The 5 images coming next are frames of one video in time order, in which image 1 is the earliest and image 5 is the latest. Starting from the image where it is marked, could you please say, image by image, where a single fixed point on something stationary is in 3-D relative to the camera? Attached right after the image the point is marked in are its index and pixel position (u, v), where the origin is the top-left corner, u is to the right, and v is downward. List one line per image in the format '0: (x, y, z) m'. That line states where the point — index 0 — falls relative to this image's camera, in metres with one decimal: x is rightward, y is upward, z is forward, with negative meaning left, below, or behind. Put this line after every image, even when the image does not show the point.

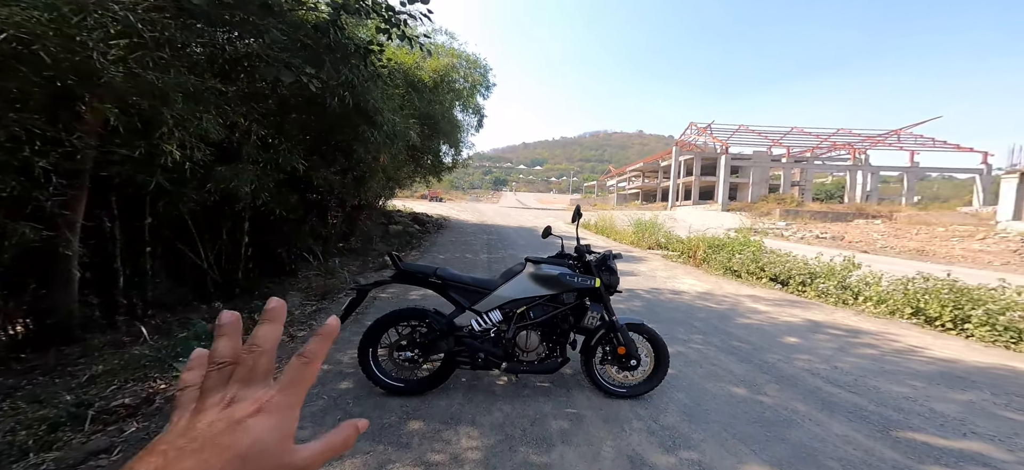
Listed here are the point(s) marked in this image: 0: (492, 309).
0: (-0.1, -0.4, +2.4) m
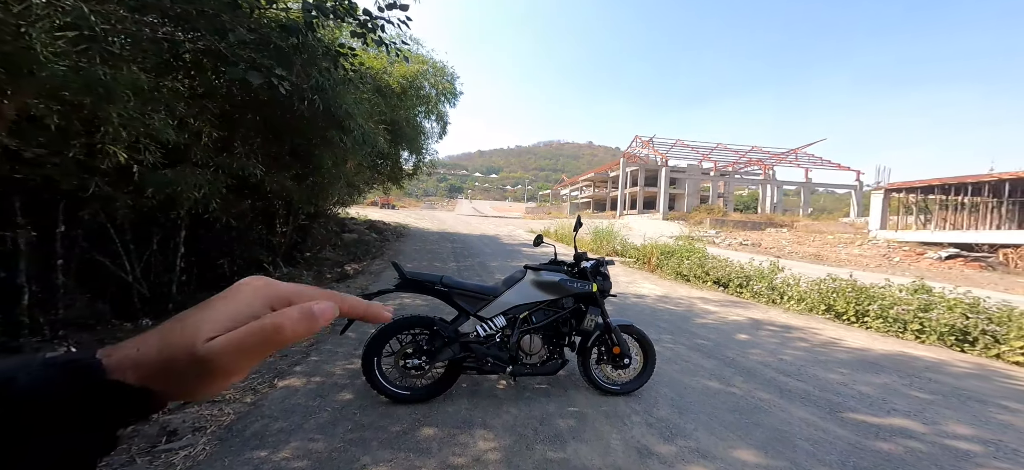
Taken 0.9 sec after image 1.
0: (-0.1, -0.5, +2.5) m
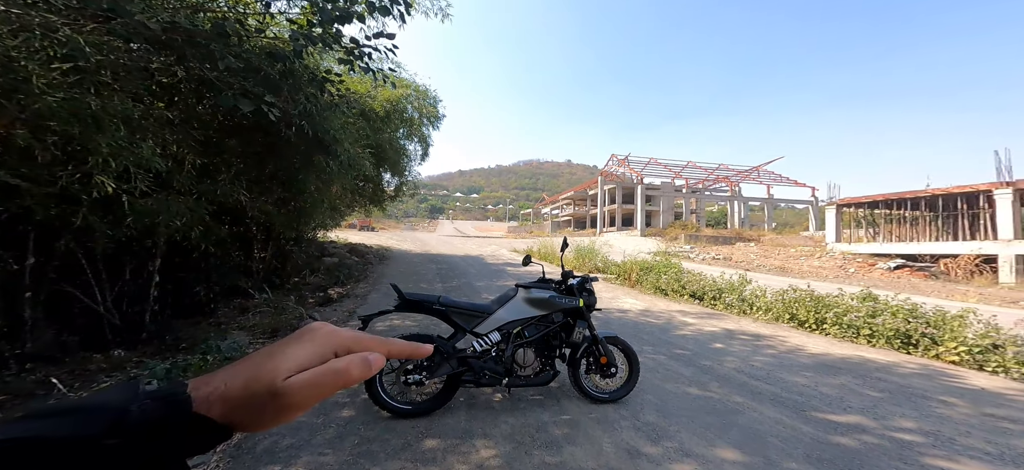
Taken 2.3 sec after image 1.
0: (-0.1, -0.6, +2.7) m
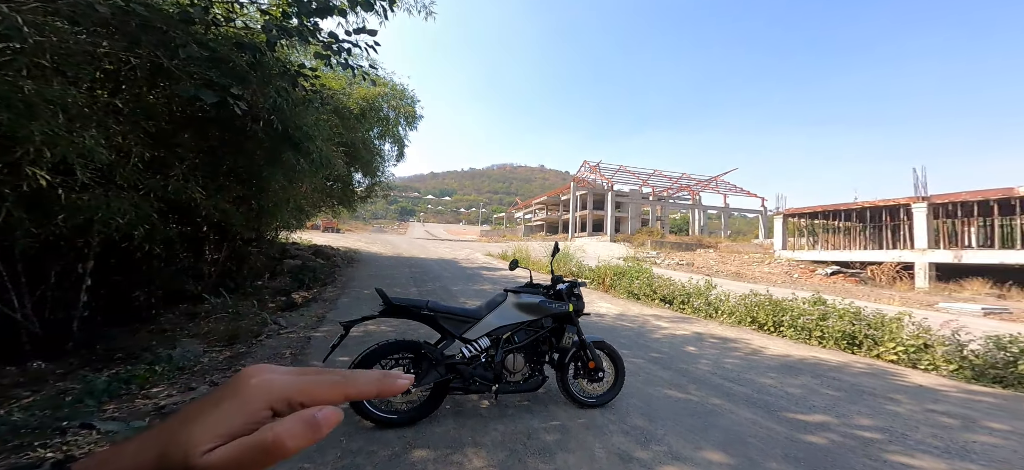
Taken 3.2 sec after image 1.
0: (-0.2, -0.6, +2.6) m
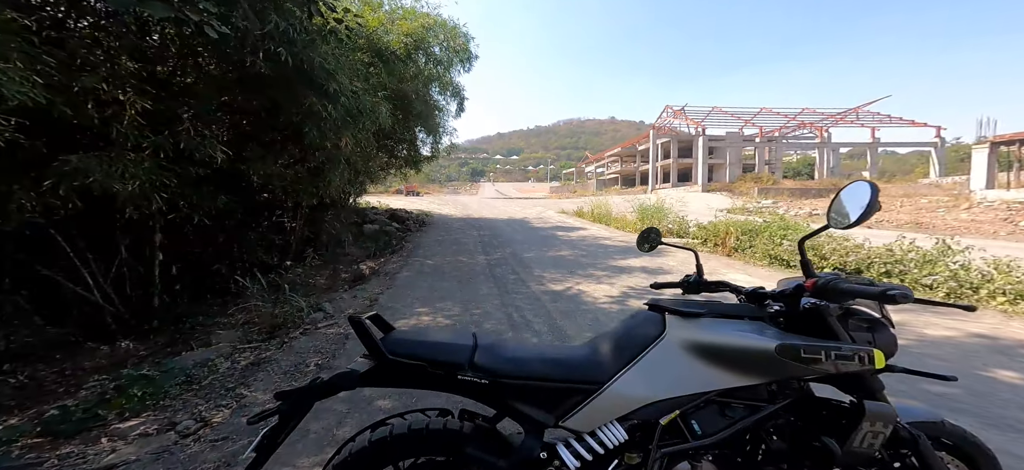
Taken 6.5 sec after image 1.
0: (+0.2, -0.5, +1.1) m
